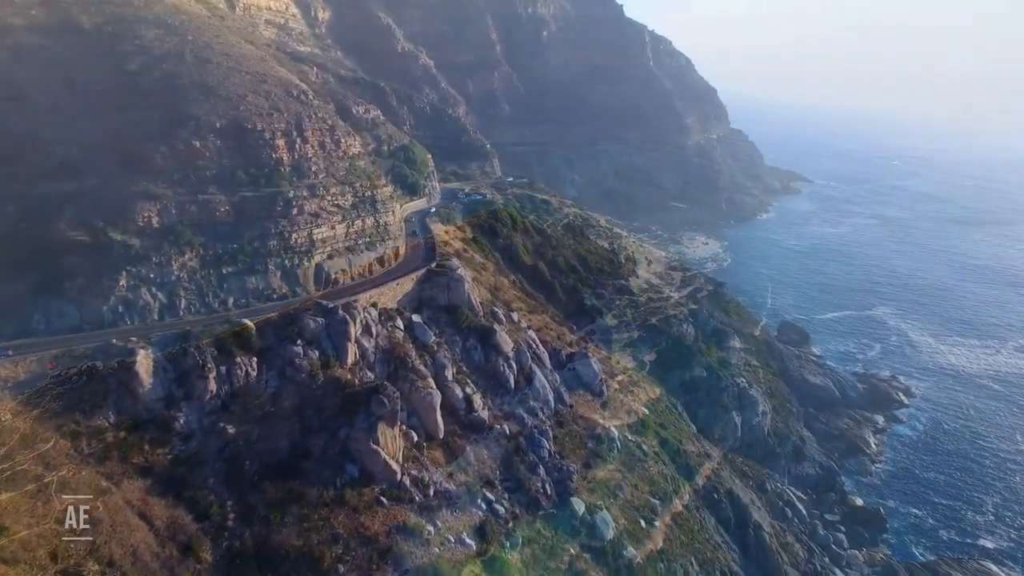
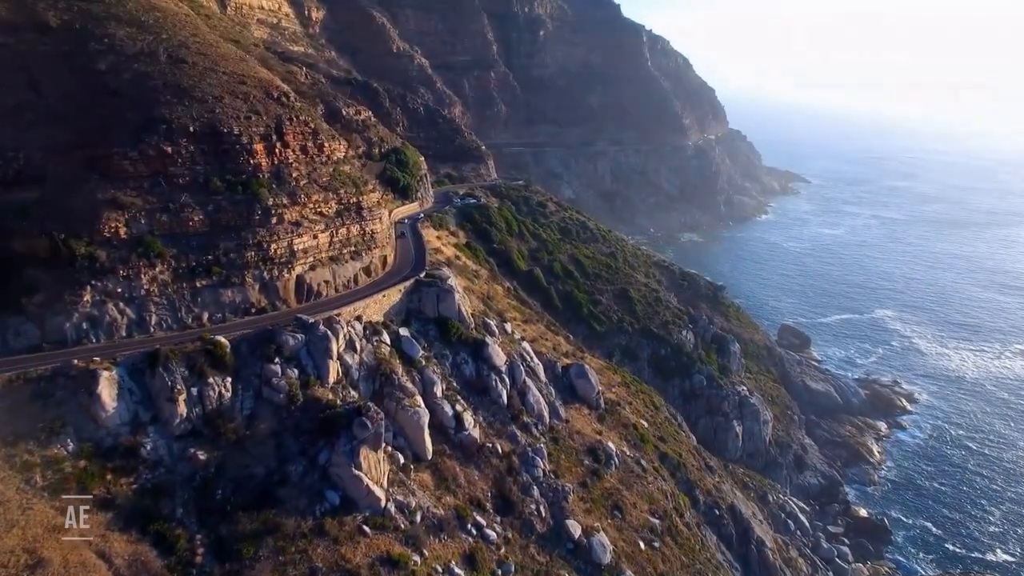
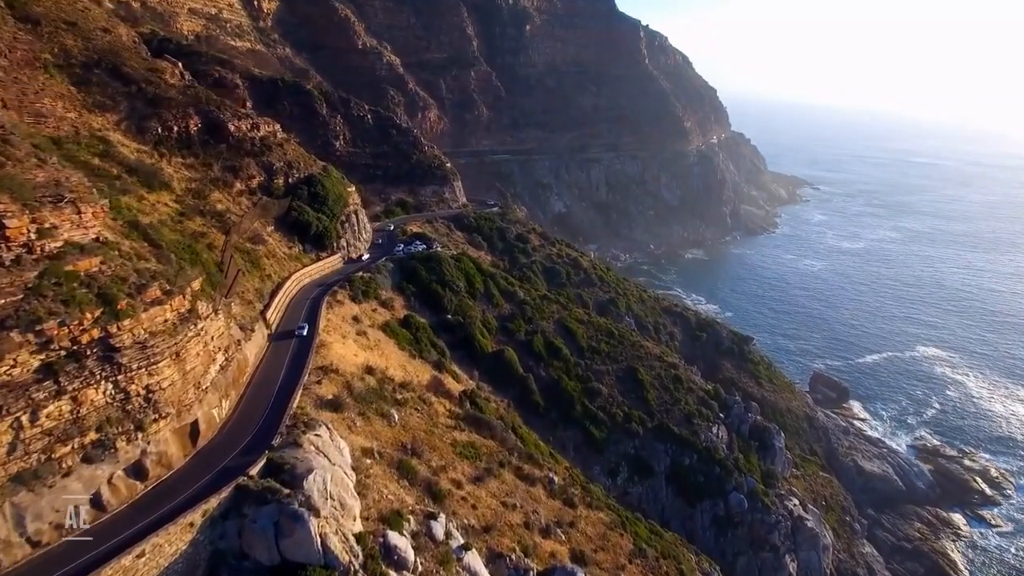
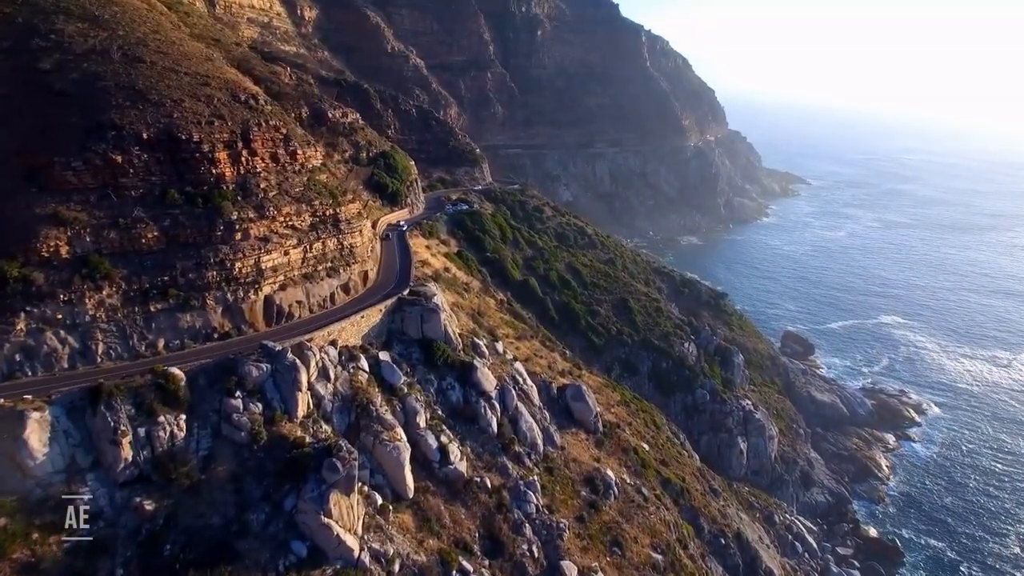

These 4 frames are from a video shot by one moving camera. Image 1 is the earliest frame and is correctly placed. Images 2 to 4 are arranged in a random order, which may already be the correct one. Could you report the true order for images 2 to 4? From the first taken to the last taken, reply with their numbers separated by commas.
2, 4, 3
